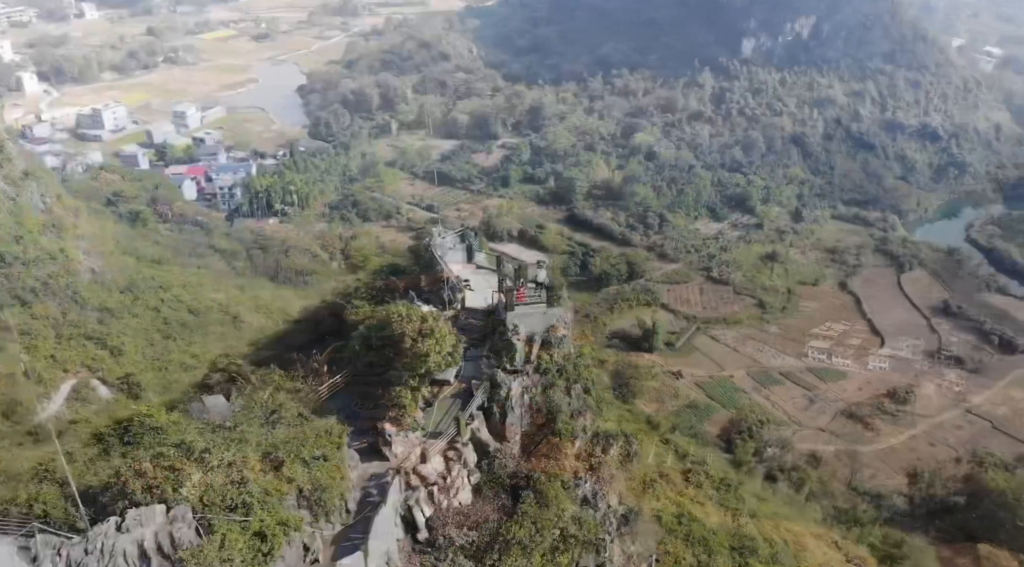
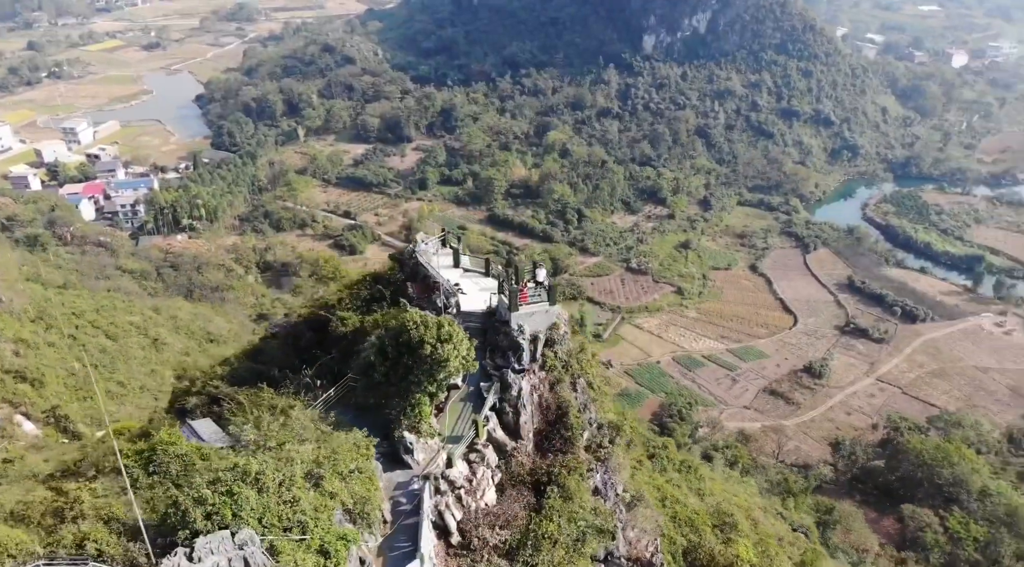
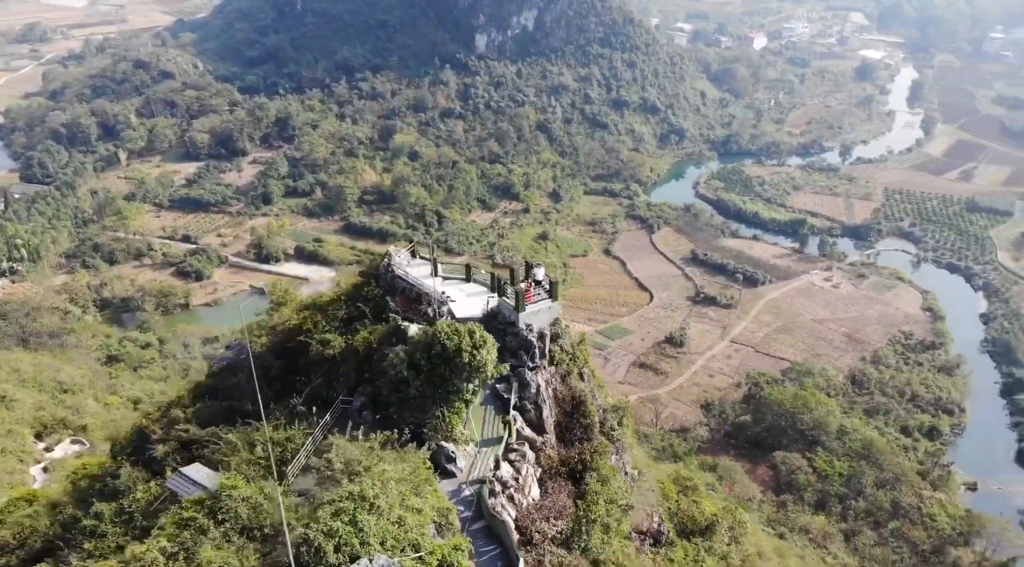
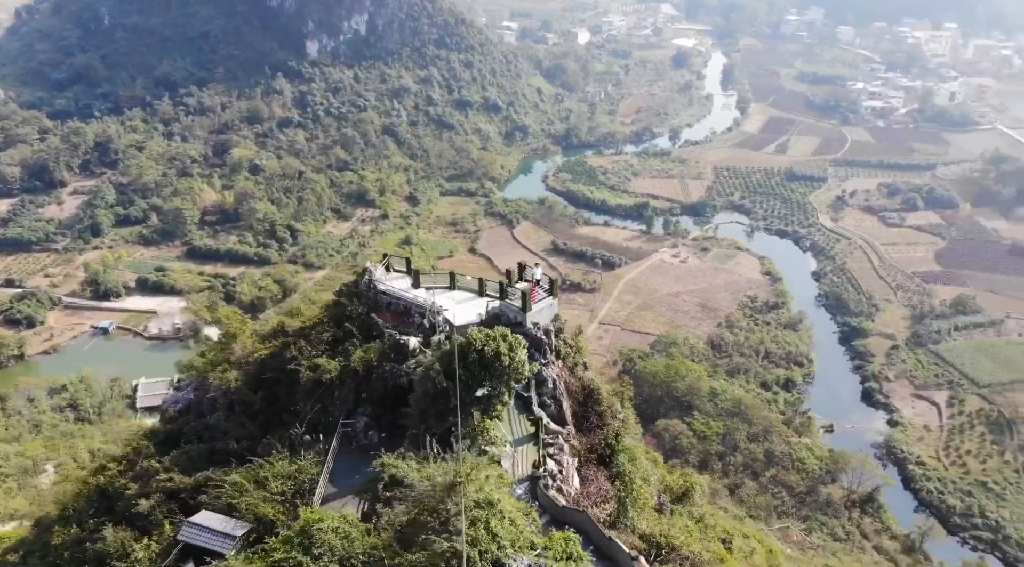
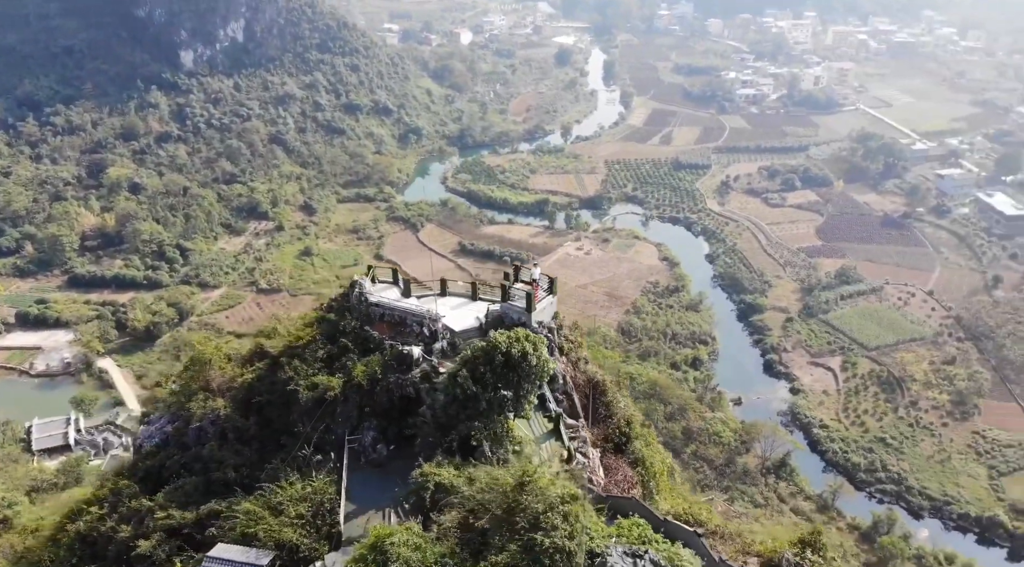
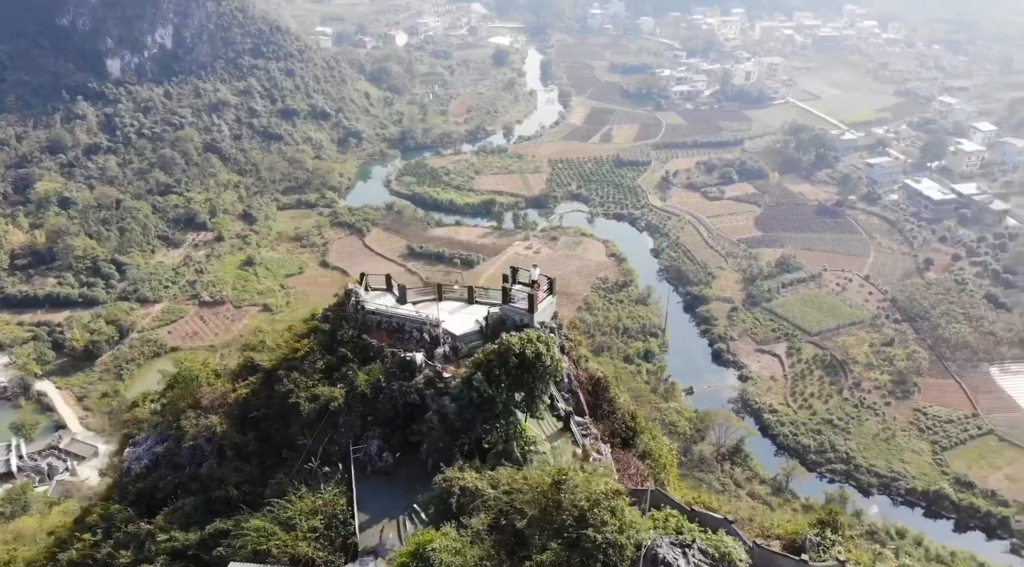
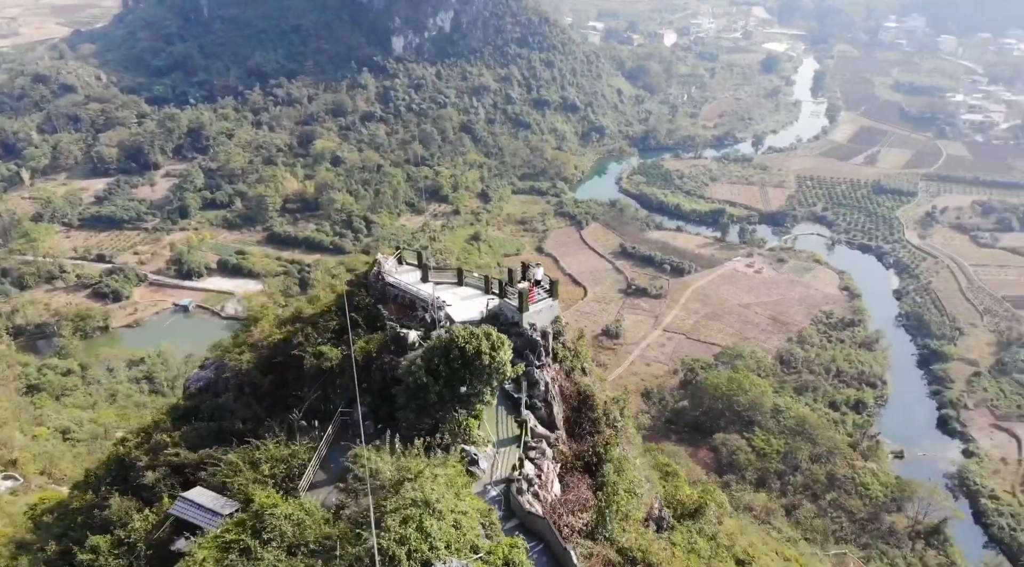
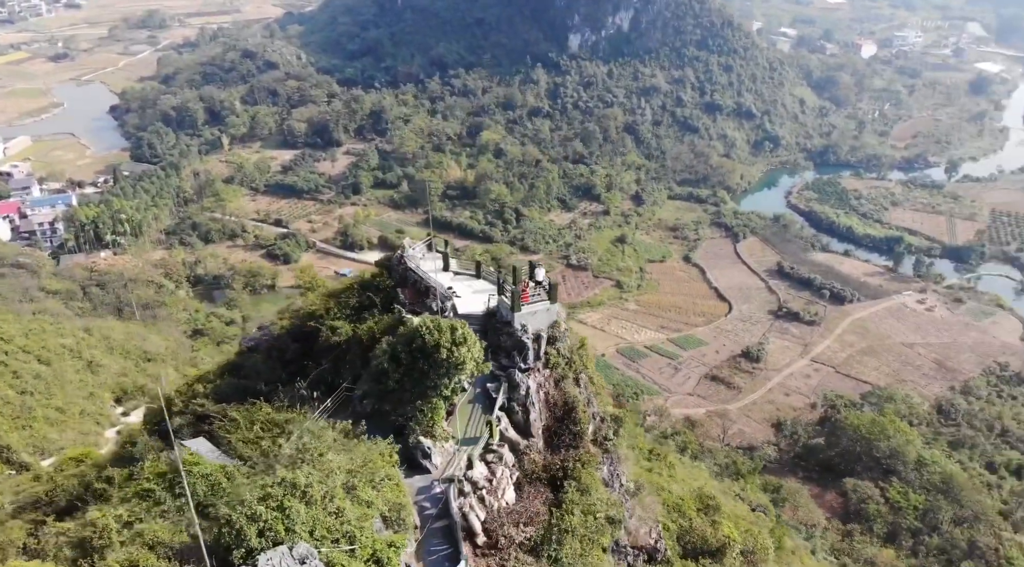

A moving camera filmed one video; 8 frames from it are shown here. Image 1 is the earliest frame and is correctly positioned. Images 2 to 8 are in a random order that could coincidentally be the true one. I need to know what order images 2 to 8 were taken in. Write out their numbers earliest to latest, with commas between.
2, 8, 3, 7, 4, 5, 6
